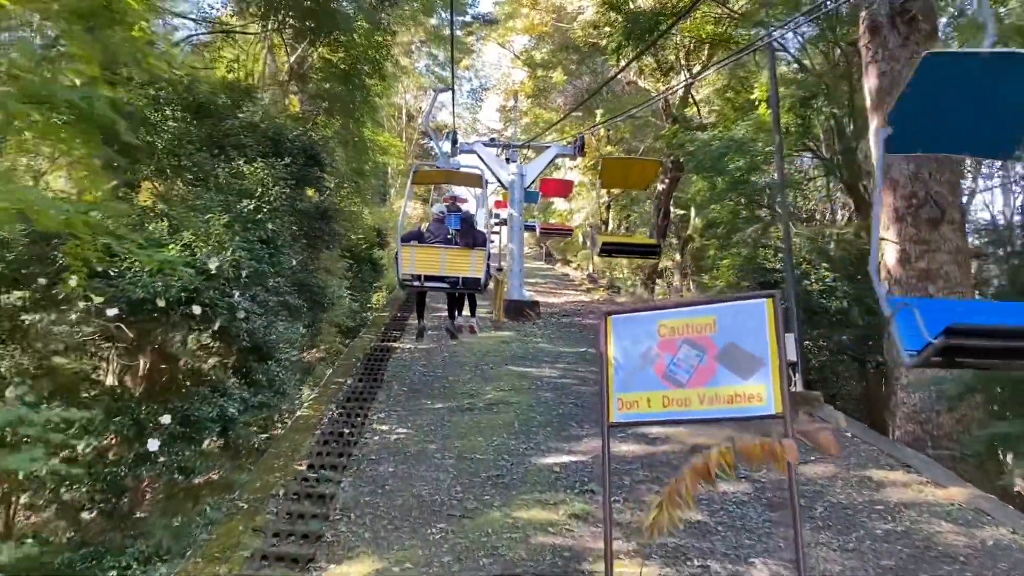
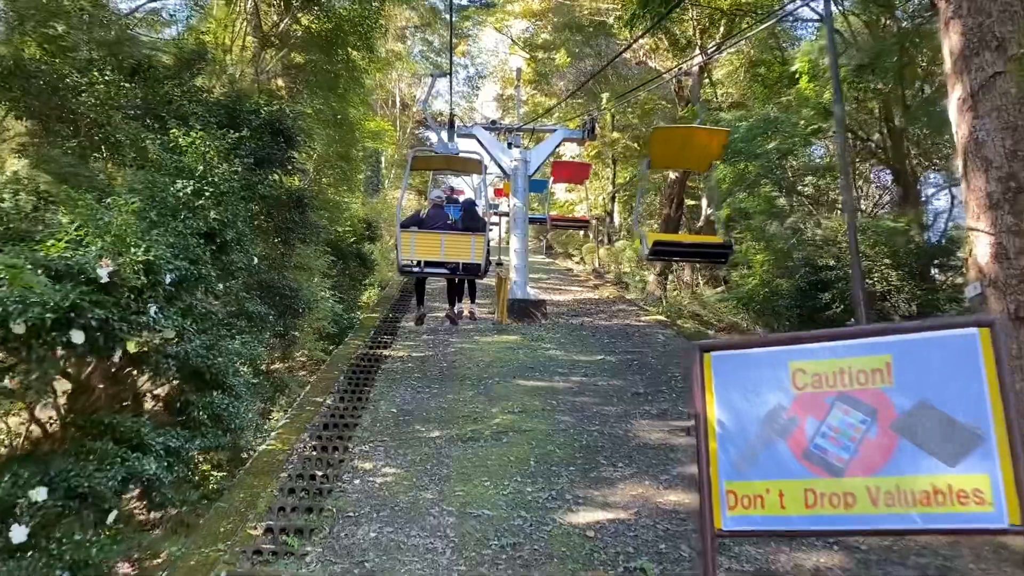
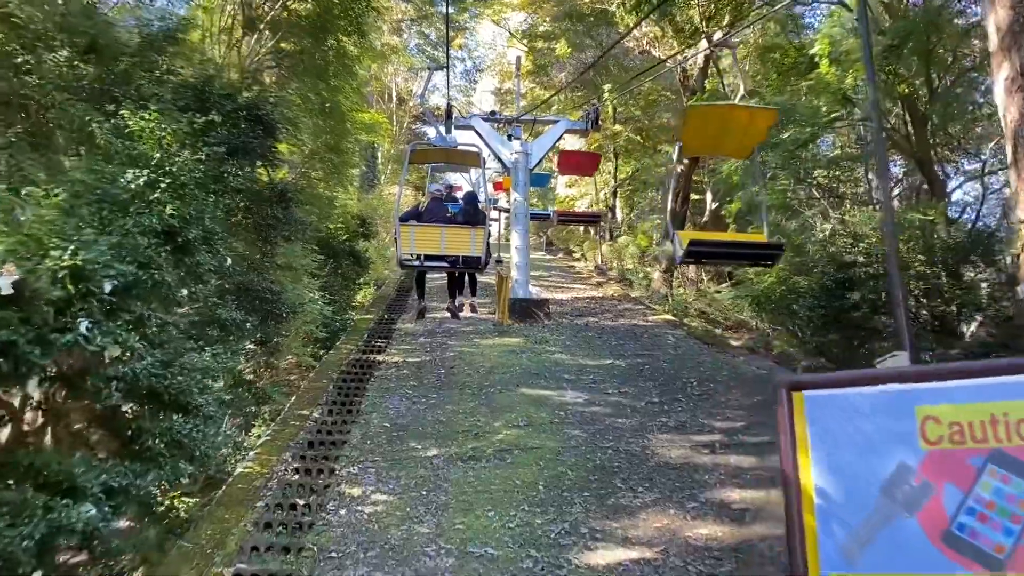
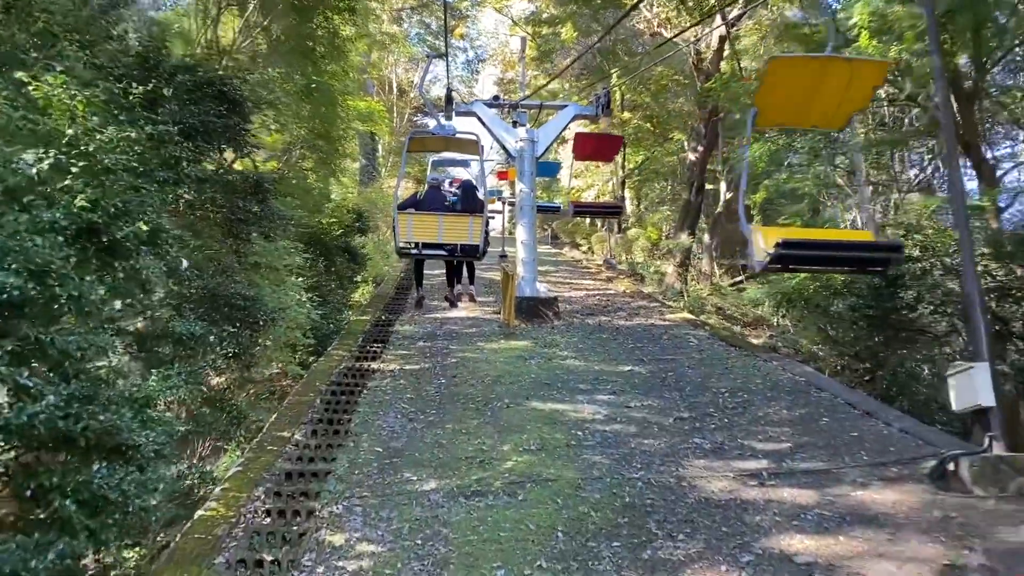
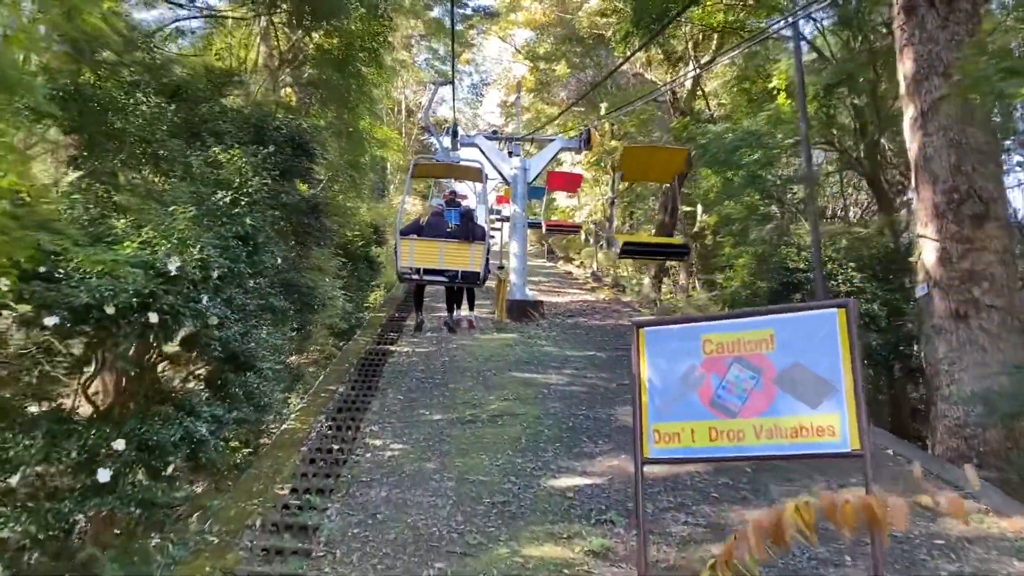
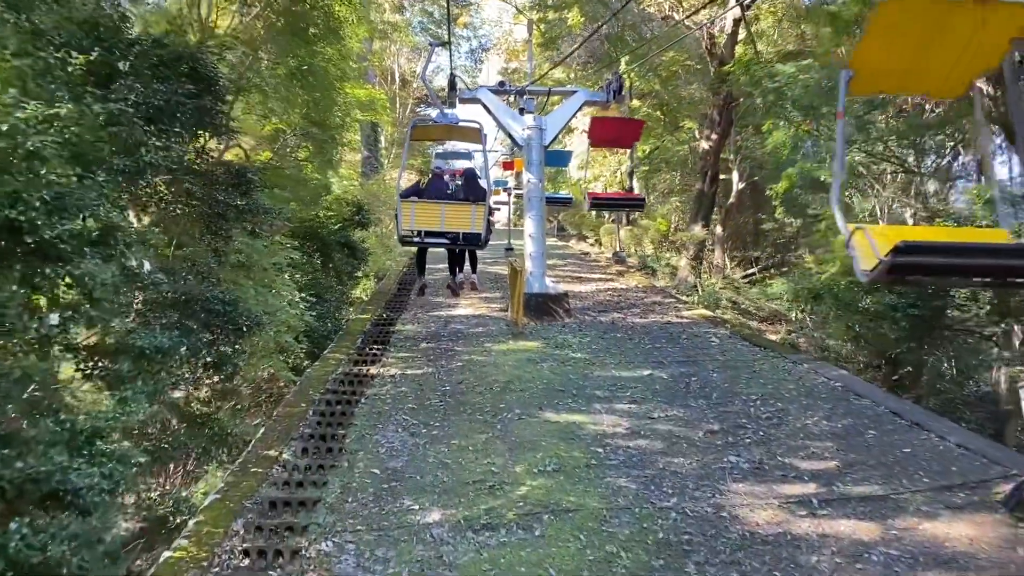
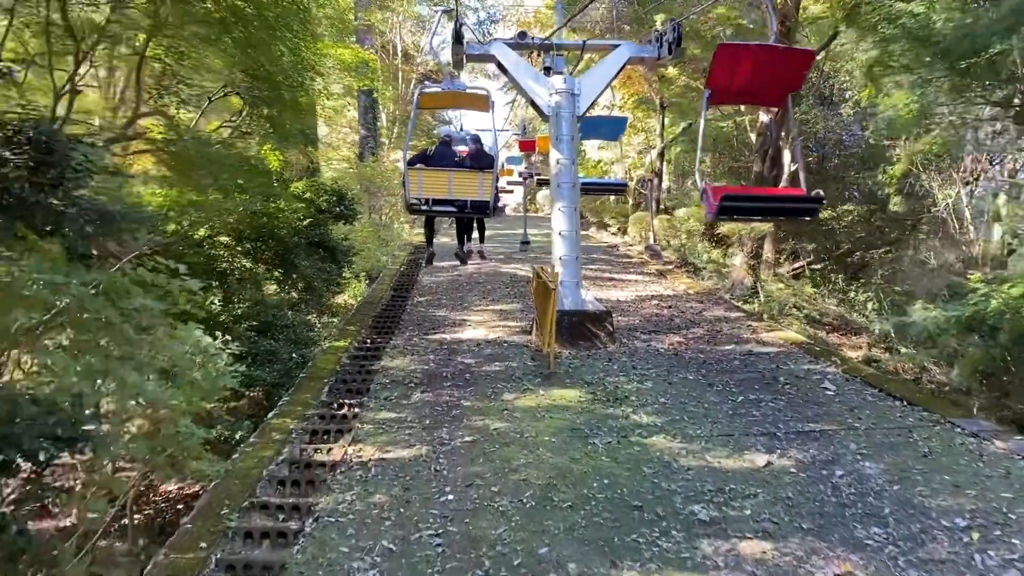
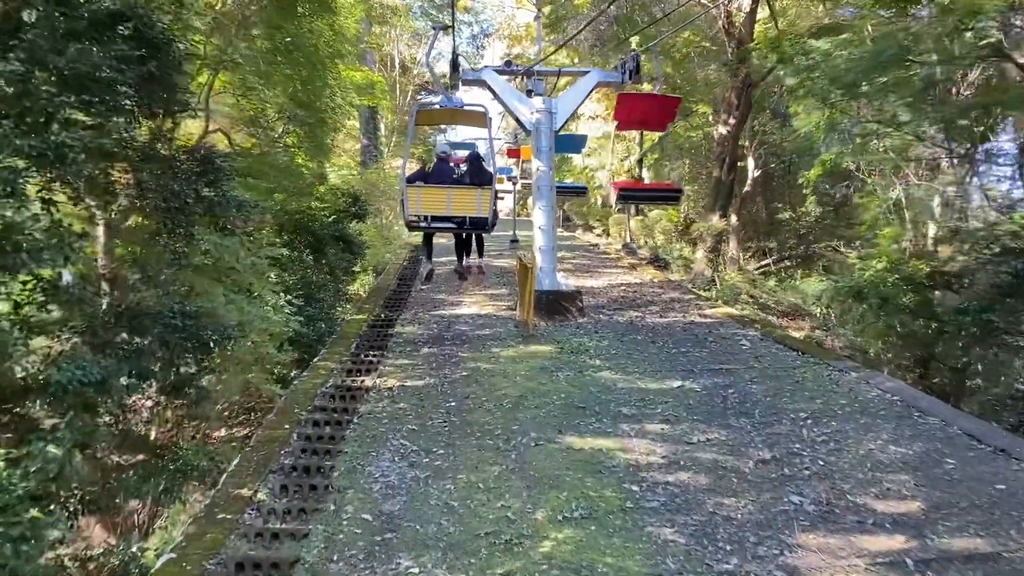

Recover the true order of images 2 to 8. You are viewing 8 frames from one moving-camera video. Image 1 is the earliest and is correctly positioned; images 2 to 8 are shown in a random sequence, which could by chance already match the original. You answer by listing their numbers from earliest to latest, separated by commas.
5, 2, 3, 4, 6, 8, 7
